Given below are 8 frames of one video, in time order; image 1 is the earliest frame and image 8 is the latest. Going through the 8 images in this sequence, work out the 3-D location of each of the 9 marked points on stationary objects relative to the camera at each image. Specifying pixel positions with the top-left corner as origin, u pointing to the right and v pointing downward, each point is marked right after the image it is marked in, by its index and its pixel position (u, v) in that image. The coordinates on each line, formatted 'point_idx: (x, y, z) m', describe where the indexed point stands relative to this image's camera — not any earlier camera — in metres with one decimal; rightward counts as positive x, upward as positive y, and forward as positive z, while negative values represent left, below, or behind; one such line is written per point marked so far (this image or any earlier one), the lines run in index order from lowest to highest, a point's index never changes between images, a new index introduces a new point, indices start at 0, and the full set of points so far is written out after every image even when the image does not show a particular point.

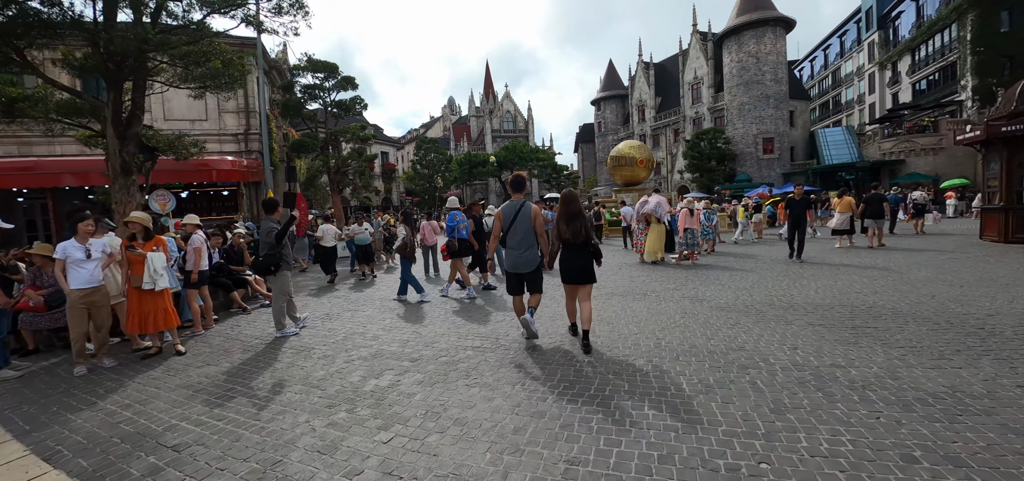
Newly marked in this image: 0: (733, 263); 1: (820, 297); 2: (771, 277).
0: (+5.5, -0.6, +10.7) m
1: (+4.7, -0.9, +6.5) m
2: (+4.9, -0.7, +8.1) m
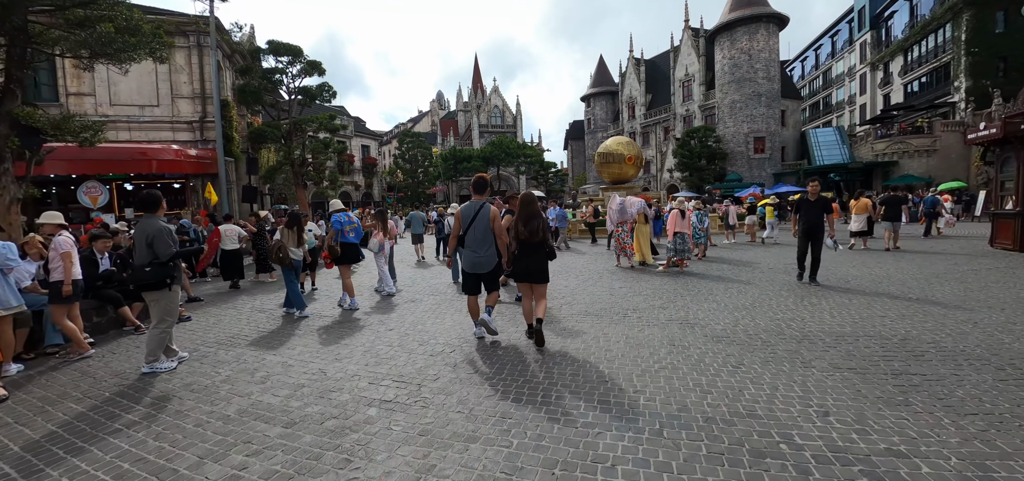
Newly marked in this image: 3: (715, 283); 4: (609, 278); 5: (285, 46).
0: (+4.8, -0.7, +9.4) m
1: (+4.0, -1.0, +5.2) m
2: (+4.2, -0.9, +6.9) m
3: (+3.8, -0.8, +8.2) m
4: (+2.2, -0.8, +9.7) m
5: (-10.0, +8.5, +18.6) m
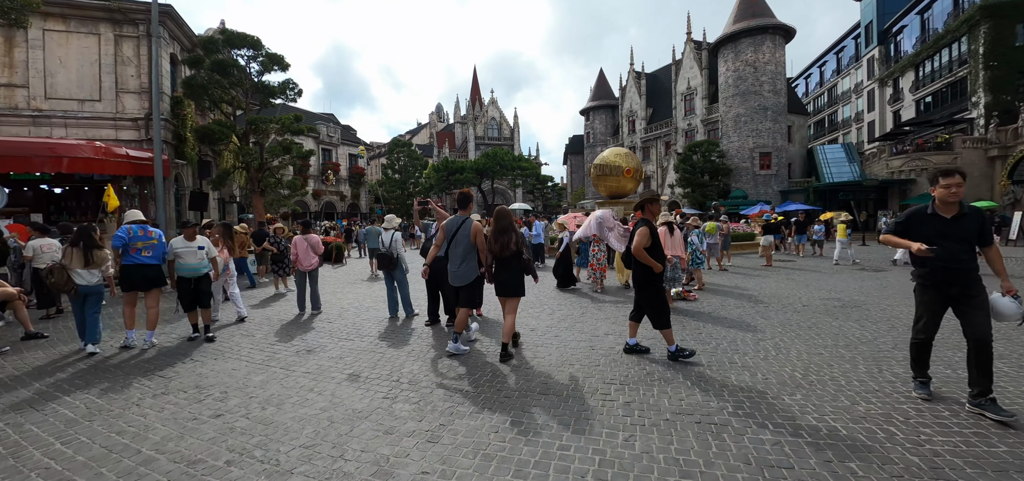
0: (+4.0, -1.2, +7.2) m
1: (+3.3, -1.4, +3.0) m
2: (+3.5, -1.3, +4.6) m
3: (+3.1, -1.2, +5.9) m
4: (+1.4, -1.2, +7.4) m
5: (-10.6, +8.0, +16.6) m
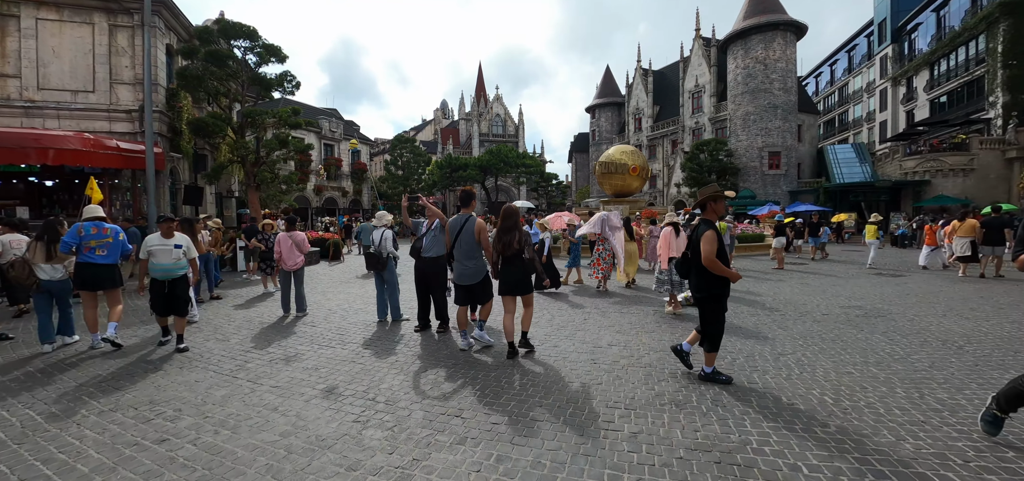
0: (+3.9, -1.2, +6.6) m
1: (+3.2, -1.4, +2.5) m
2: (+3.4, -1.3, +4.1) m
3: (+3.0, -1.3, +5.4) m
4: (+1.4, -1.2, +6.9) m
5: (-10.5, +8.2, +16.2) m
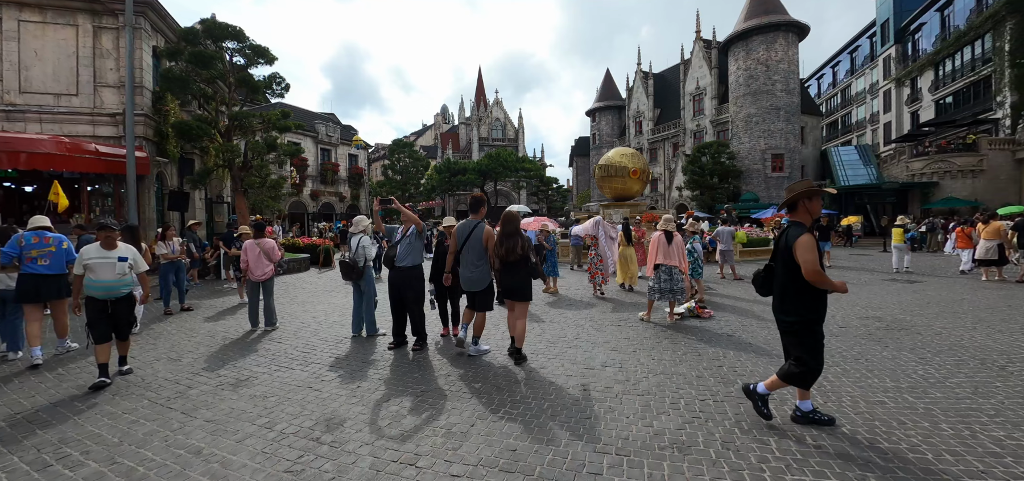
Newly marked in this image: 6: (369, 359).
0: (+3.7, -1.3, +6.0) m
1: (+3.0, -1.5, +1.9) m
2: (+3.2, -1.4, +3.5) m
3: (+2.8, -1.3, +4.8) m
4: (+1.2, -1.3, +6.3) m
5: (-10.7, +7.9, +15.8) m
6: (-1.8, -1.5, +5.3) m
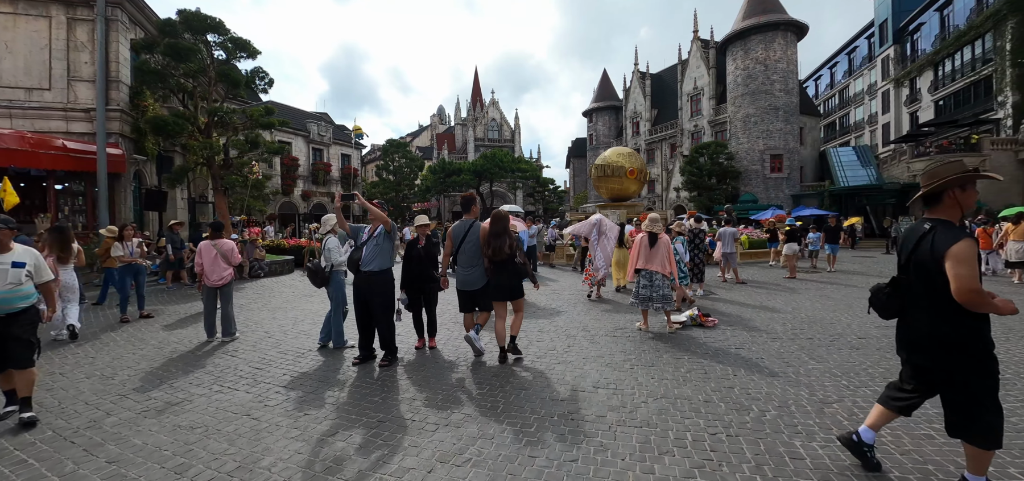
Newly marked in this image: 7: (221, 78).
0: (+3.5, -1.3, +5.4) m
1: (+2.8, -1.5, +1.2) m
2: (+3.0, -1.4, +2.9) m
3: (+2.6, -1.4, +4.2) m
4: (+0.9, -1.4, +5.7) m
5: (-10.9, +7.9, +15.1) m
6: (-2.0, -1.5, +4.6) m
7: (-10.5, +5.9, +15.5) m
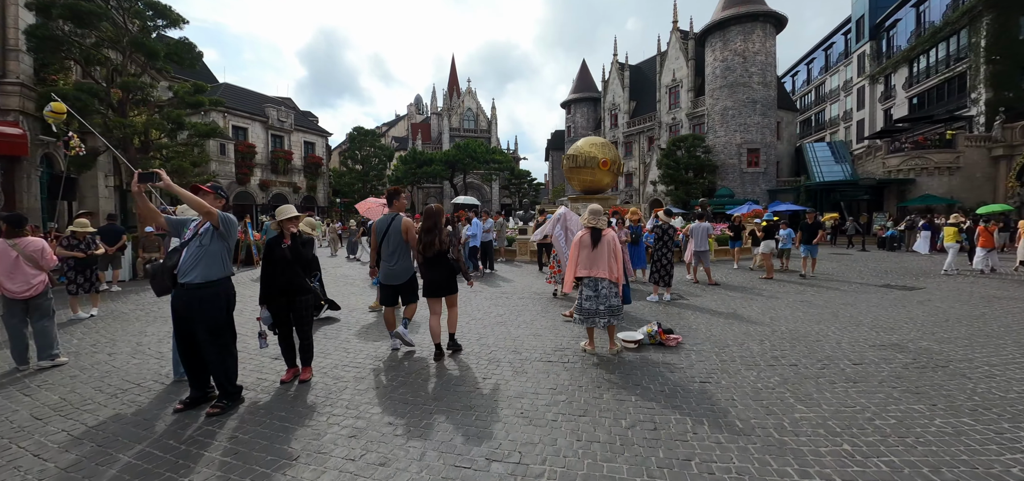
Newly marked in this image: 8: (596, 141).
0: (+2.5, -1.3, +4.3) m
1: (+2.0, -1.5, +0.1) m
2: (+2.1, -1.4, +1.7) m
3: (+1.7, -1.4, +3.0) m
4: (0.0, -1.3, +4.4) m
5: (-12.2, +8.1, +13.2) m
6: (-2.9, -1.5, +3.2) m
7: (-11.8, +6.1, +13.6) m
8: (+3.8, +4.6, +19.5) m
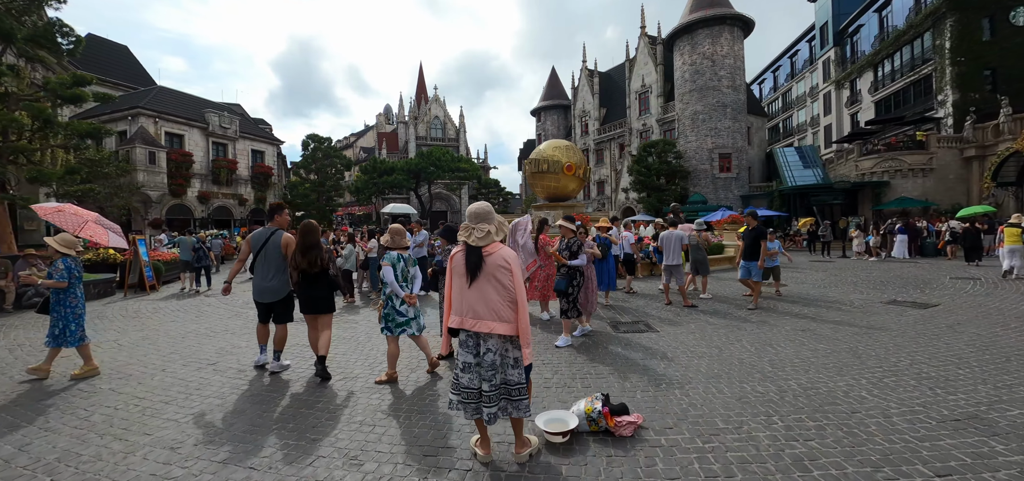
0: (+1.5, -1.4, +2.3) m
1: (+1.2, -1.5, -1.9) m
2: (+1.2, -1.5, -0.2) m
3: (+0.7, -1.5, +1.0) m
4: (-1.1, -1.5, +2.4) m
5: (-13.9, +7.5, +10.7) m
6: (-3.9, -1.7, +1.0) m
7: (-13.4, +5.5, +11.1) m
8: (+1.9, +4.1, +17.8) m
